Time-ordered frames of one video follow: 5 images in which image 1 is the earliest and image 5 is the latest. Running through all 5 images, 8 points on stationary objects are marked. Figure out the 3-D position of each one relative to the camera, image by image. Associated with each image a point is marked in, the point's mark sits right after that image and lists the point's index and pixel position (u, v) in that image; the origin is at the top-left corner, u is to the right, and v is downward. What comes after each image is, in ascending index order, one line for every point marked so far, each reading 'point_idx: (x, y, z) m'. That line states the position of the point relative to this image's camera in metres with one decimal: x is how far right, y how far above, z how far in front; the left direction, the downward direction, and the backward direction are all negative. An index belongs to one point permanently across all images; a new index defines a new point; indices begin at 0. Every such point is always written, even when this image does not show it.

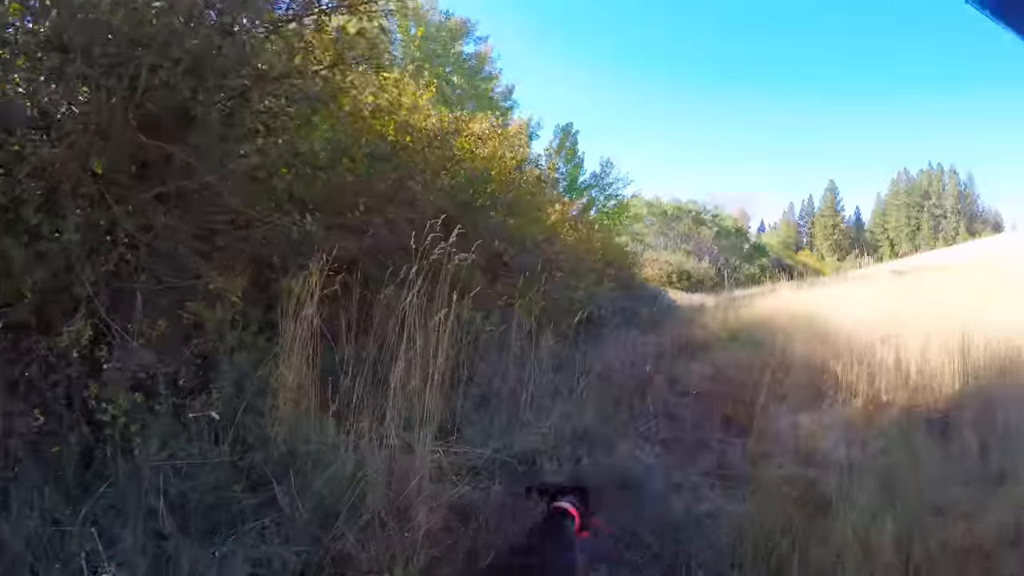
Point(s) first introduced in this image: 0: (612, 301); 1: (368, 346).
0: (+1.9, -0.3, +11.3) m
1: (-1.1, -0.5, +4.6) m
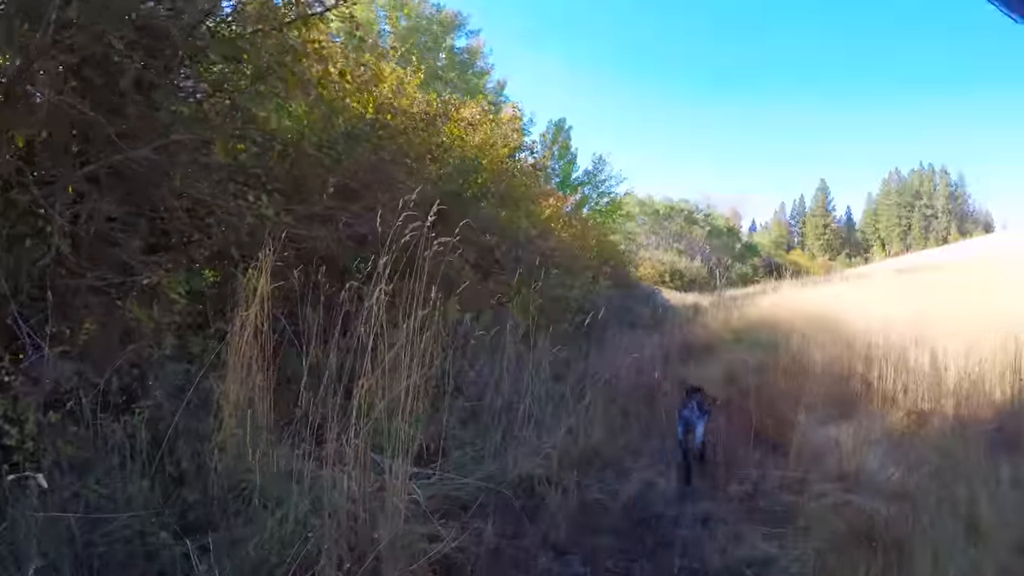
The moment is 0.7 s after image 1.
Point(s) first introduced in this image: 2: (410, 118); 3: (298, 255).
0: (+1.8, -0.2, +10.6) m
1: (-1.2, -0.4, +4.0) m
2: (-1.1, +1.9, +6.6) m
3: (-1.7, +0.3, +4.6) m
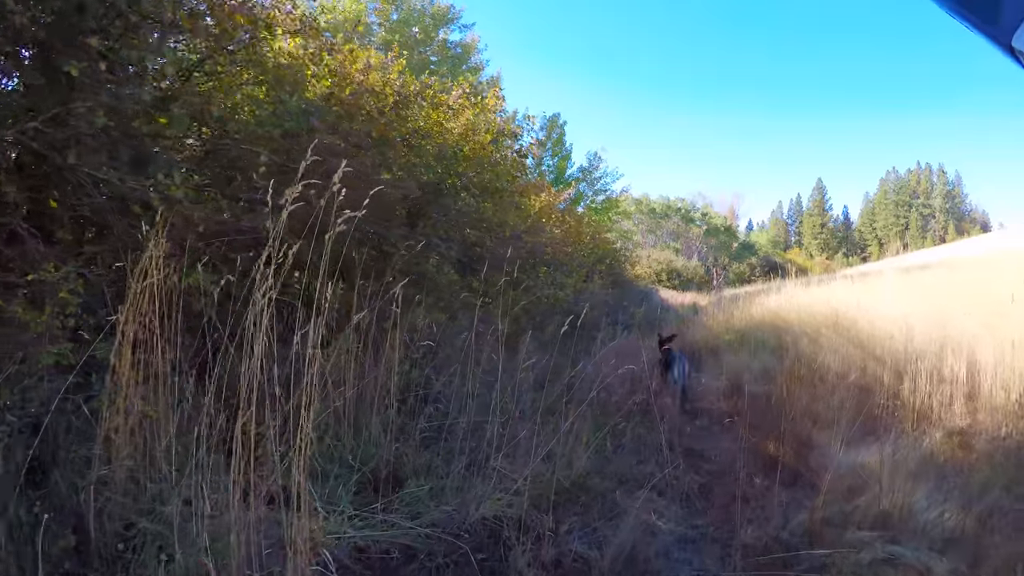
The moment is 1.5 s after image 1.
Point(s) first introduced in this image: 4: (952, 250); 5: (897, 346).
0: (+1.6, -0.2, +10.0) m
1: (-1.4, -0.4, +3.3) m
2: (-1.3, +2.0, +5.9) m
3: (-1.9, +0.3, +4.0) m
4: (+13.9, +1.2, +18.5) m
5: (+3.6, -0.6, +5.4) m
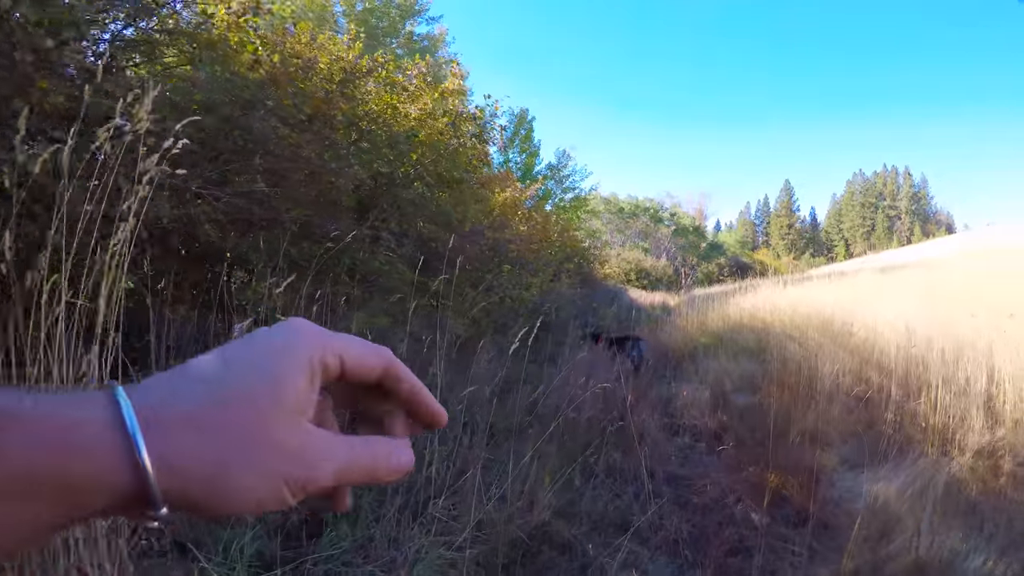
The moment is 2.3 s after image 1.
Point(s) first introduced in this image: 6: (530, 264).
0: (+1.0, -0.2, +9.4) m
1: (-1.6, -0.4, +2.6) m
2: (-1.7, +2.0, +5.2) m
3: (-2.2, +0.3, +3.2) m
4: (+12.9, +1.2, +18.5) m
5: (+3.2, -0.6, +4.9) m
6: (+0.2, +0.3, +7.9) m
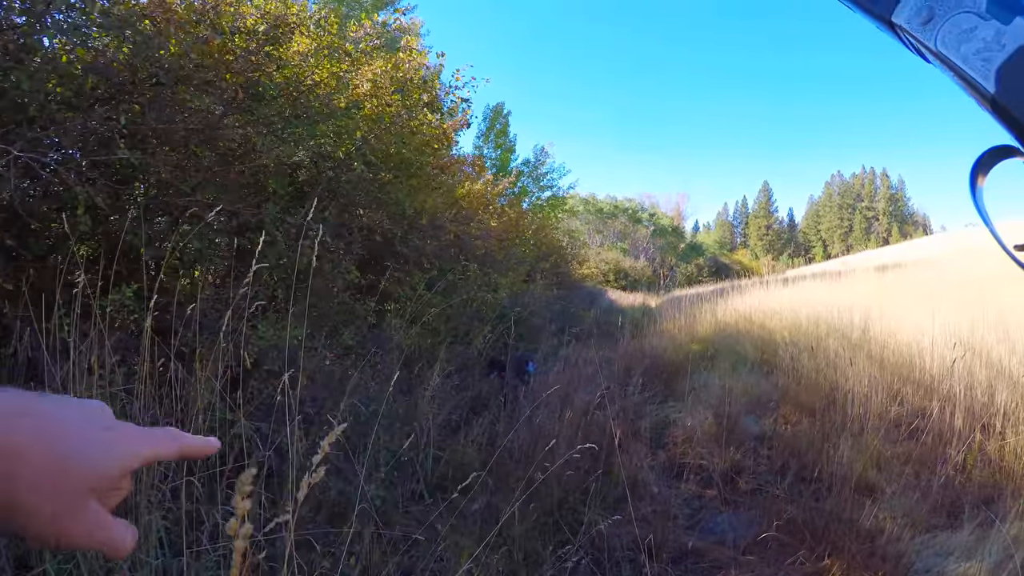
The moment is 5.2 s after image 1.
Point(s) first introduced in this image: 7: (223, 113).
0: (+0.5, -0.2, +8.5) m
1: (-1.8, -0.4, +1.5) m
2: (-2.0, +1.9, +4.2) m
3: (-2.4, +0.3, +2.2) m
4: (+12.1, +1.2, +18.0) m
5: (+2.9, -0.6, +4.0) m
6: (-0.2, +0.3, +6.9) m
7: (-1.9, +1.1, +3.7) m
